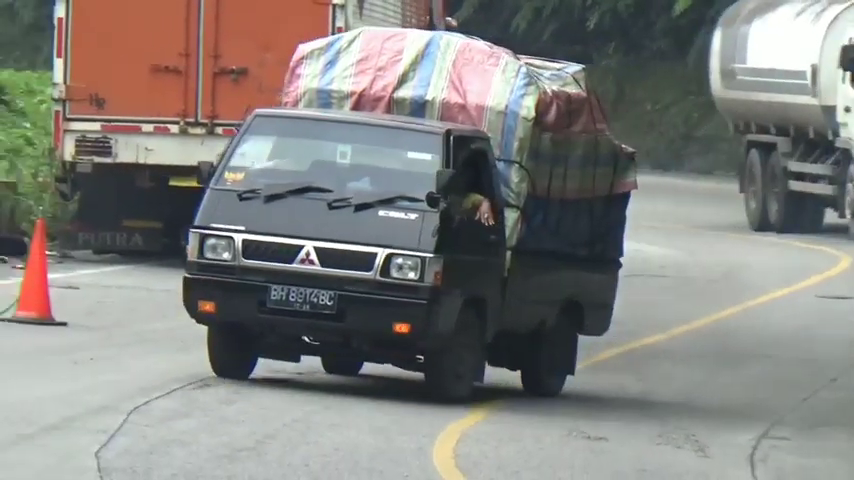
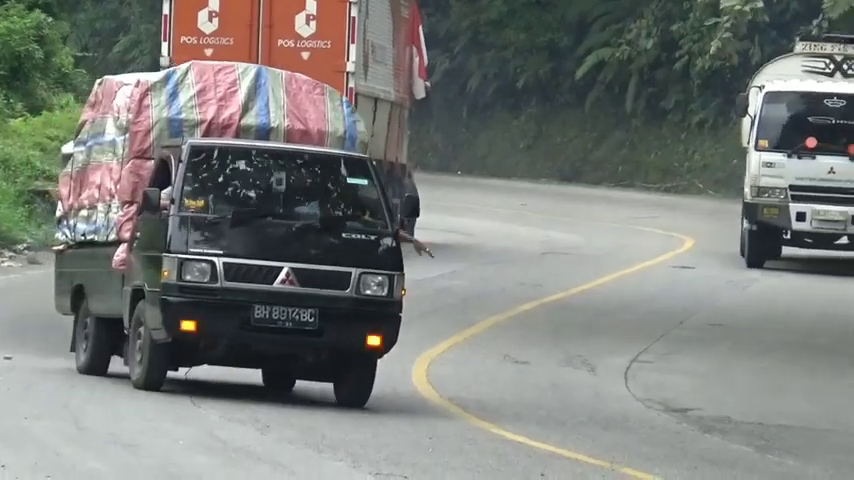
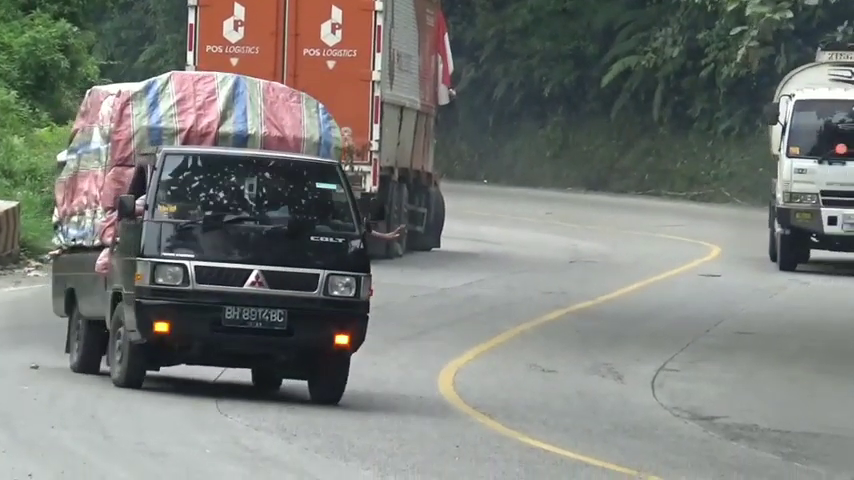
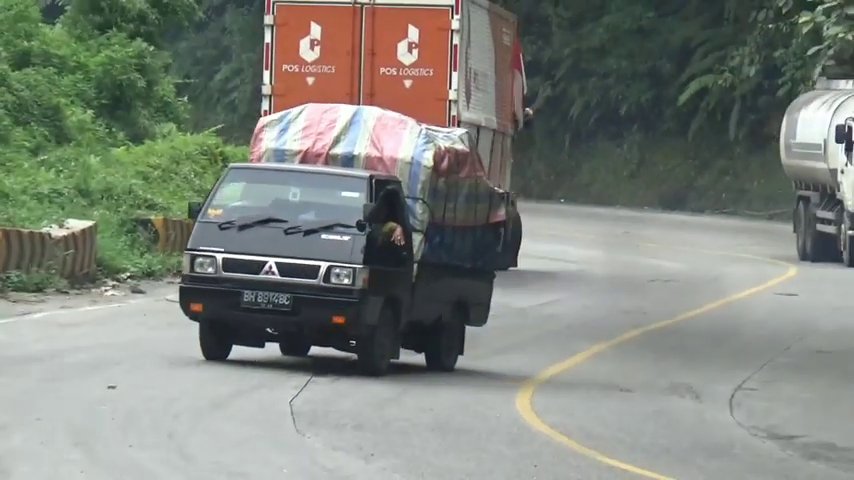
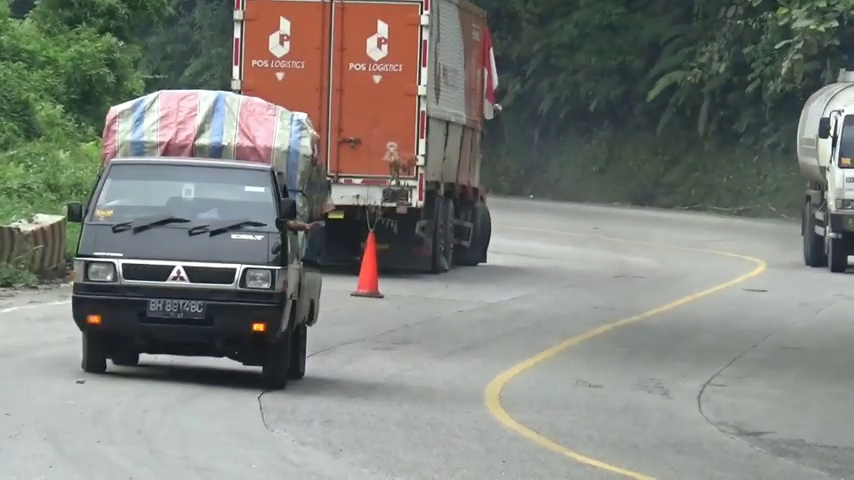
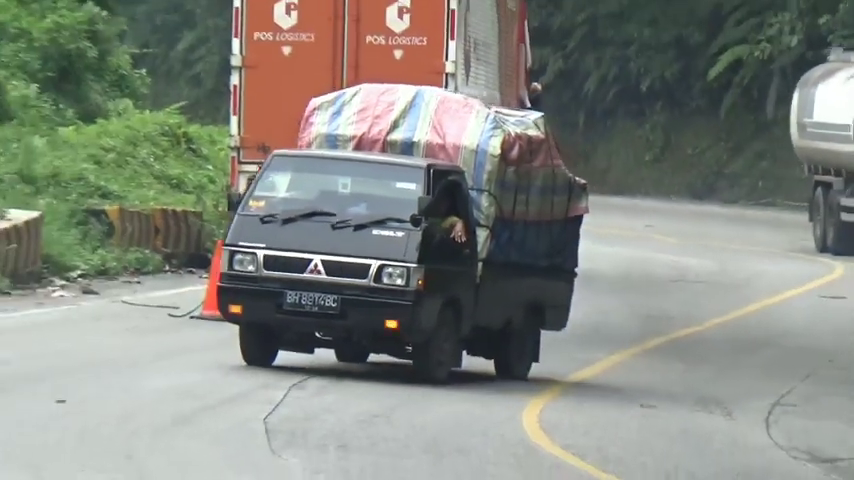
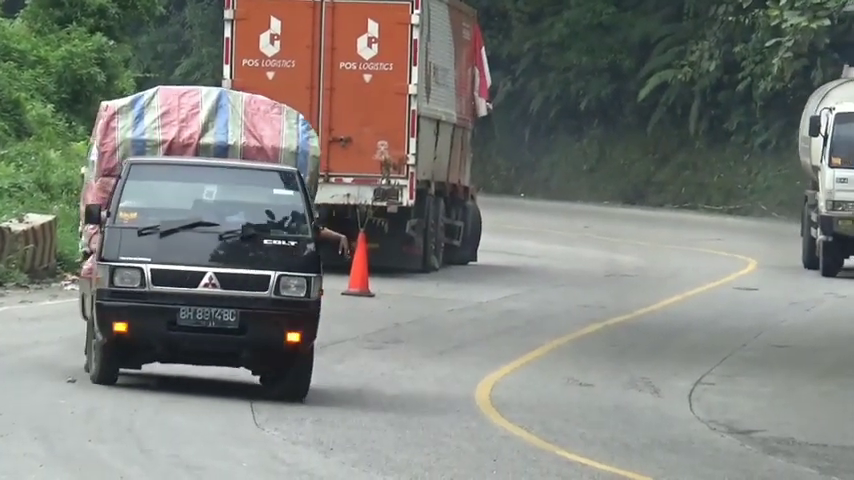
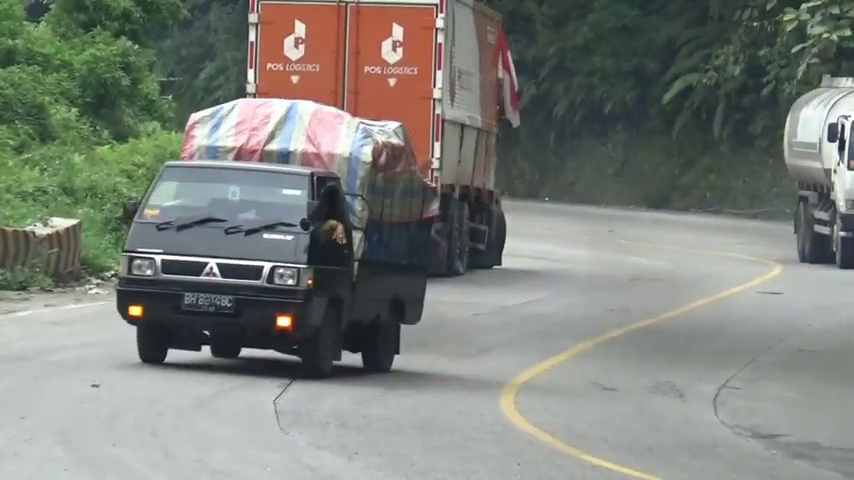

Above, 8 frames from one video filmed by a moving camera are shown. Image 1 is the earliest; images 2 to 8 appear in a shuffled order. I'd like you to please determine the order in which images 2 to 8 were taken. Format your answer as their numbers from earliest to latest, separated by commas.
6, 4, 8, 5, 7, 3, 2
